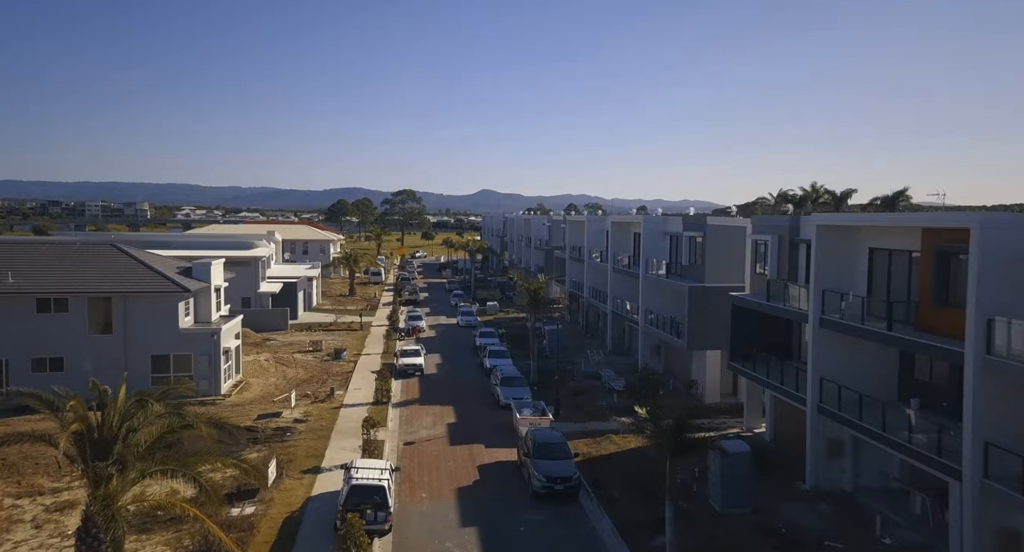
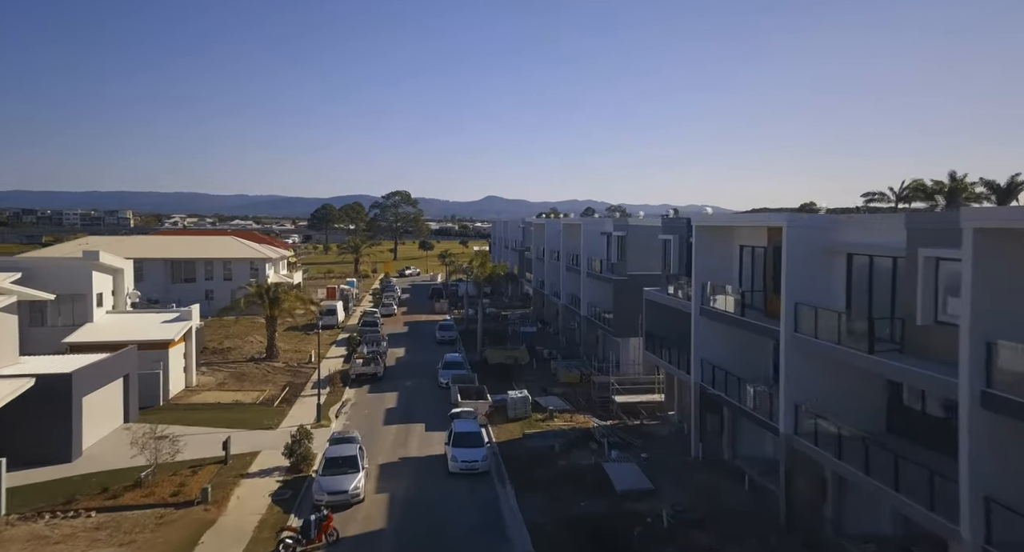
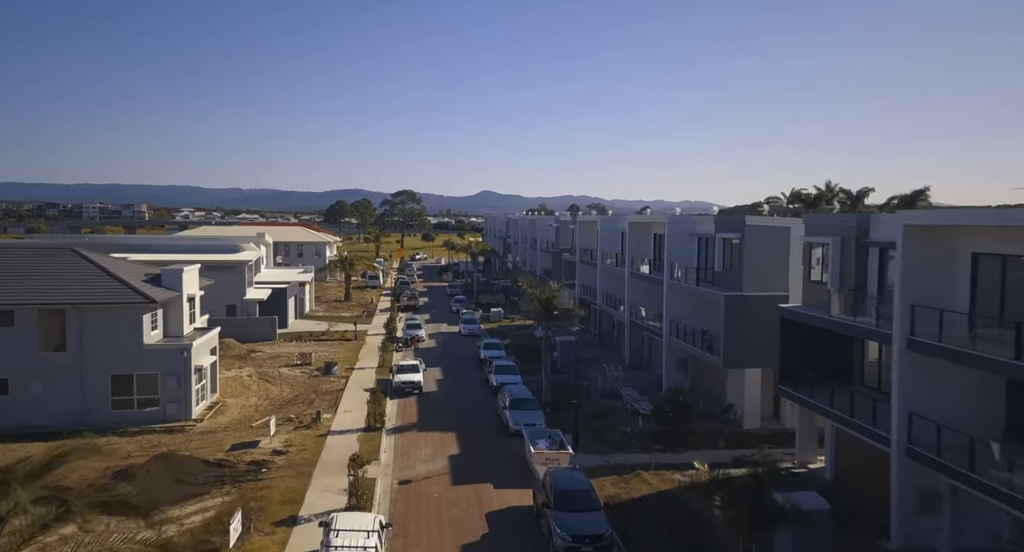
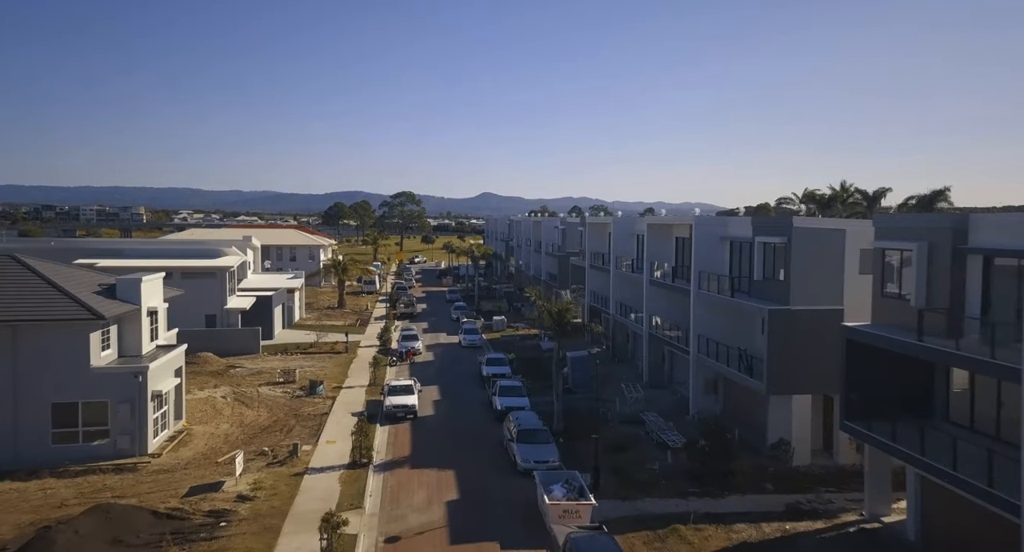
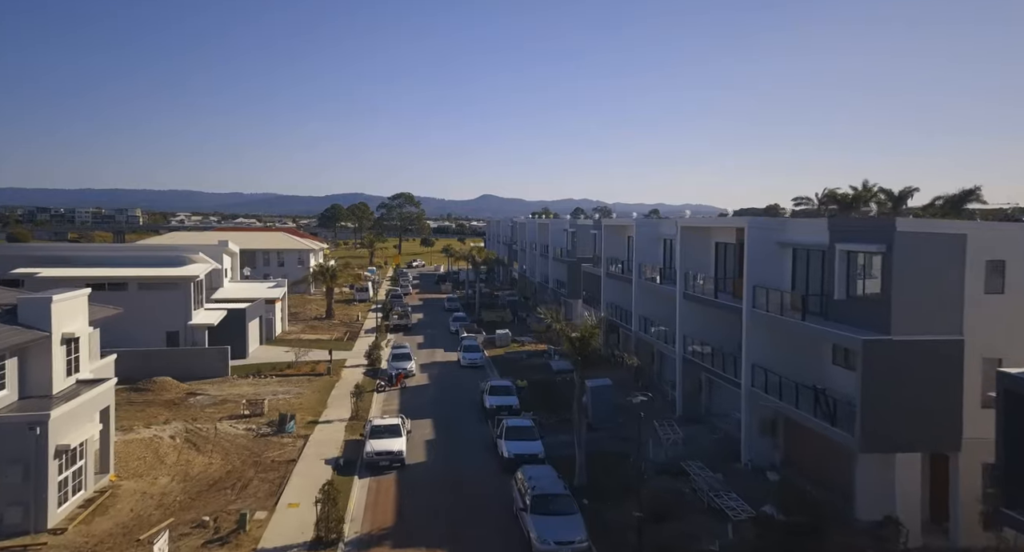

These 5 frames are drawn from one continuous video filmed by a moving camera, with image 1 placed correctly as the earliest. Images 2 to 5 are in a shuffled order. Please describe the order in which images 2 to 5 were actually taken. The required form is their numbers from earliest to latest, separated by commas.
3, 4, 5, 2
